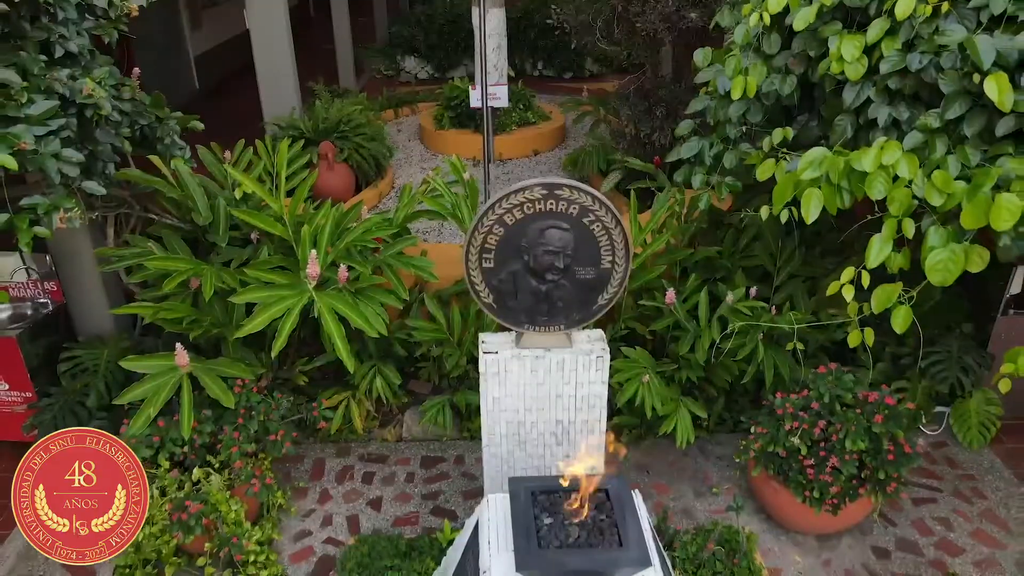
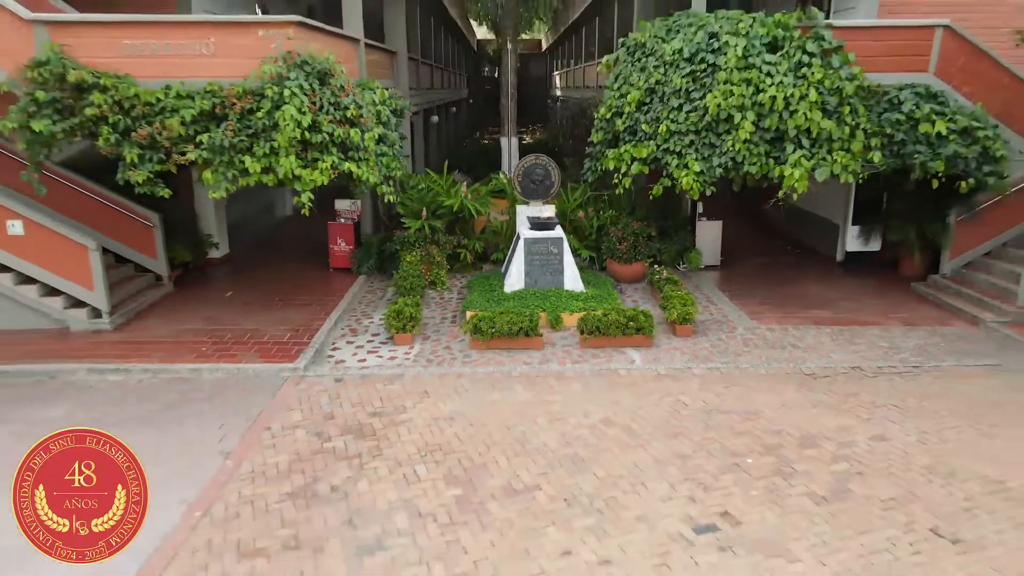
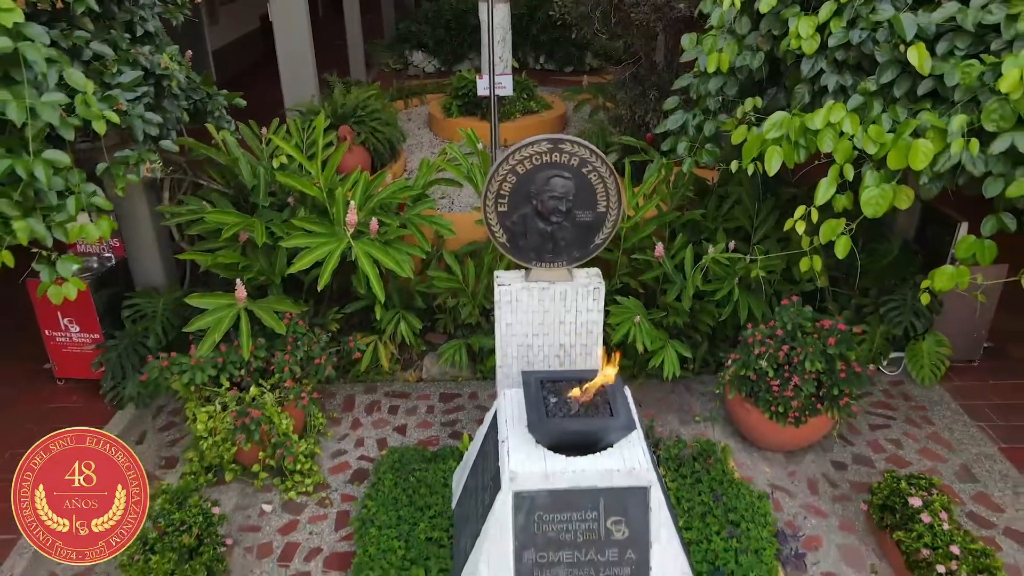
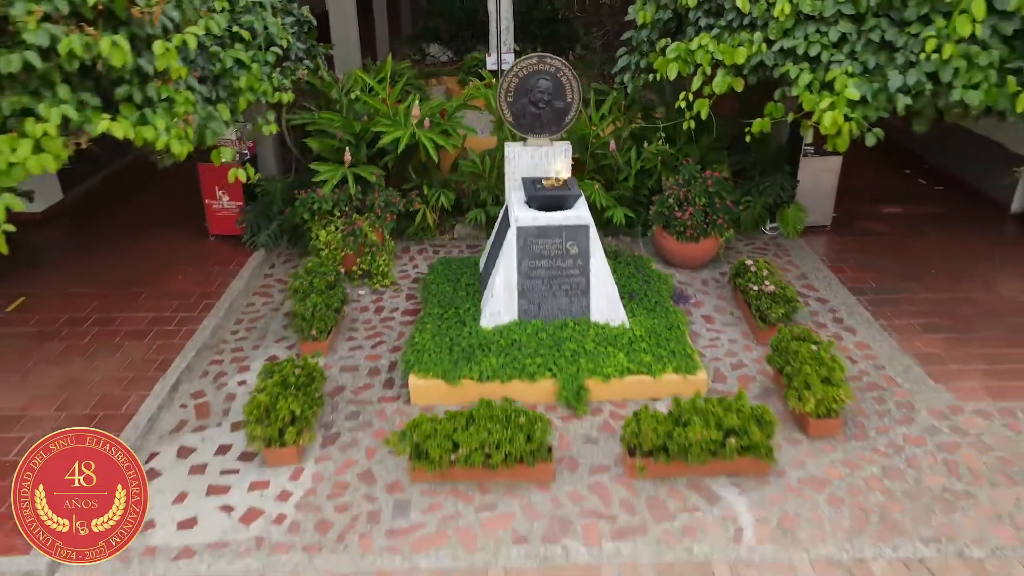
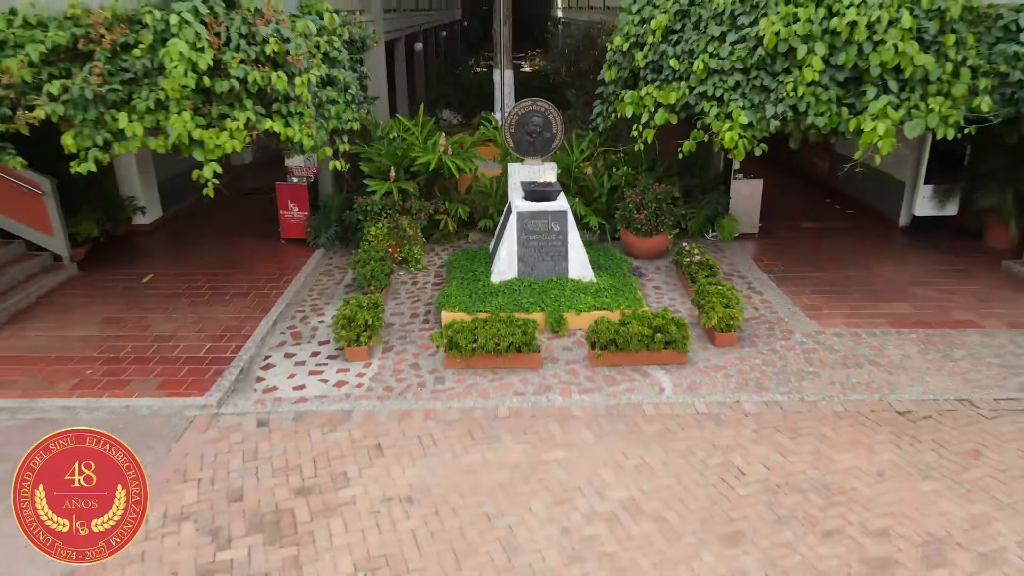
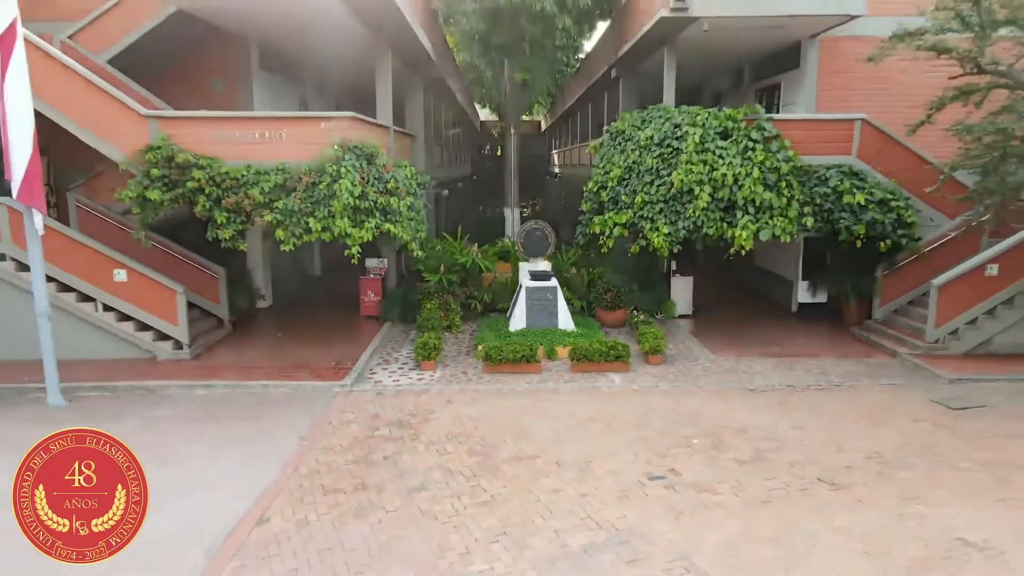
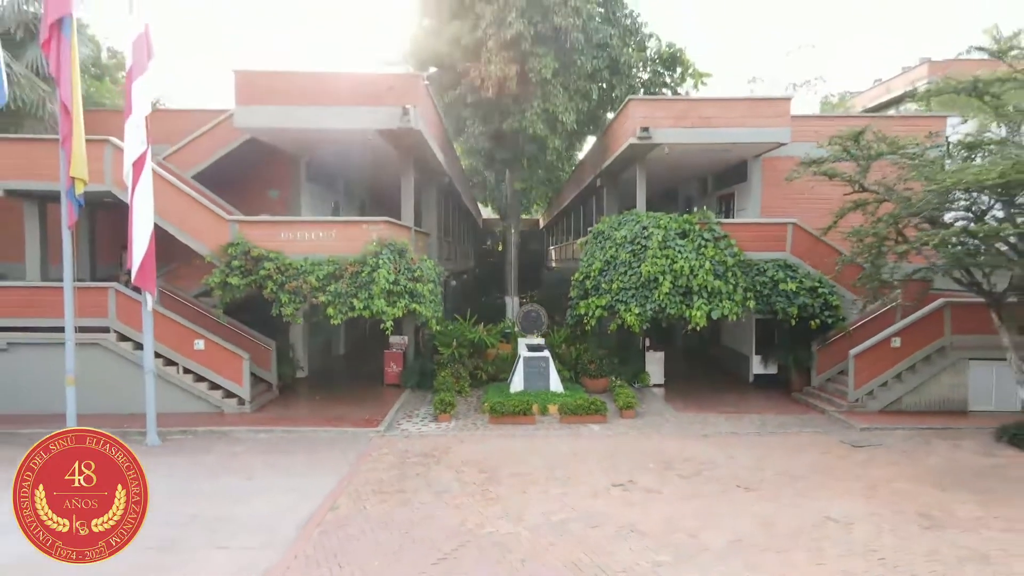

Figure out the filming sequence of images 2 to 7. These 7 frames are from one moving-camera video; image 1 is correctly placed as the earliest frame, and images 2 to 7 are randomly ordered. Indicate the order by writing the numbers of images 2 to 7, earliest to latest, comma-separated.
3, 4, 5, 2, 6, 7
